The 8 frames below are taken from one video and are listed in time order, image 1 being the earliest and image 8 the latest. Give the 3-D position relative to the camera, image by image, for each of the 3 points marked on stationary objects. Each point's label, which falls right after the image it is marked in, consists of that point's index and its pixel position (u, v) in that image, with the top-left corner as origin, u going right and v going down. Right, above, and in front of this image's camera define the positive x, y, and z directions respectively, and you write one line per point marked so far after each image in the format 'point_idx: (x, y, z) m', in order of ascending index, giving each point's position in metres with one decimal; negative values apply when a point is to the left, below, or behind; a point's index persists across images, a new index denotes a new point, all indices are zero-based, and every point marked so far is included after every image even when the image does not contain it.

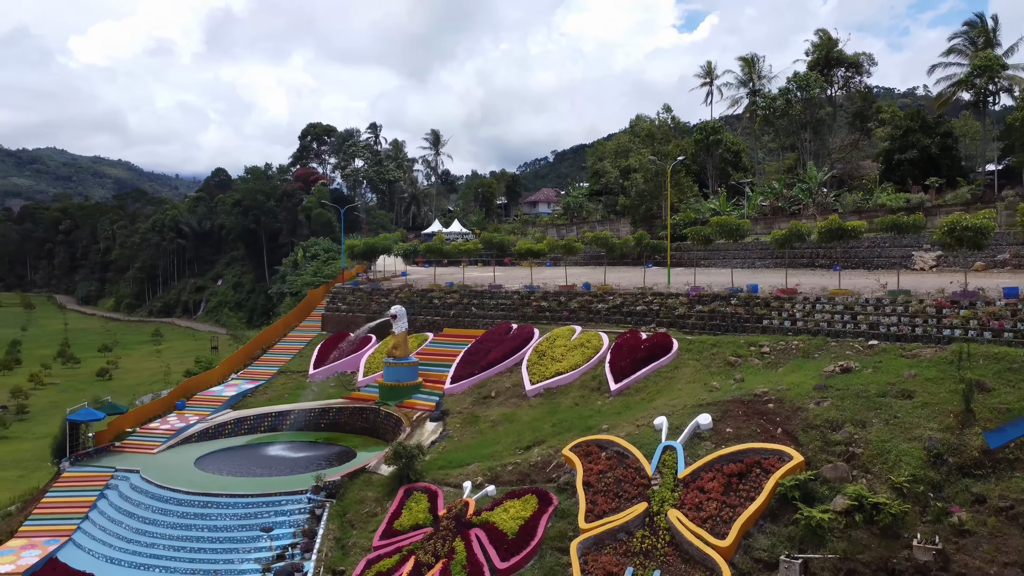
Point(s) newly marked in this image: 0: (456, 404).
0: (-1.3, -2.6, +18.0) m
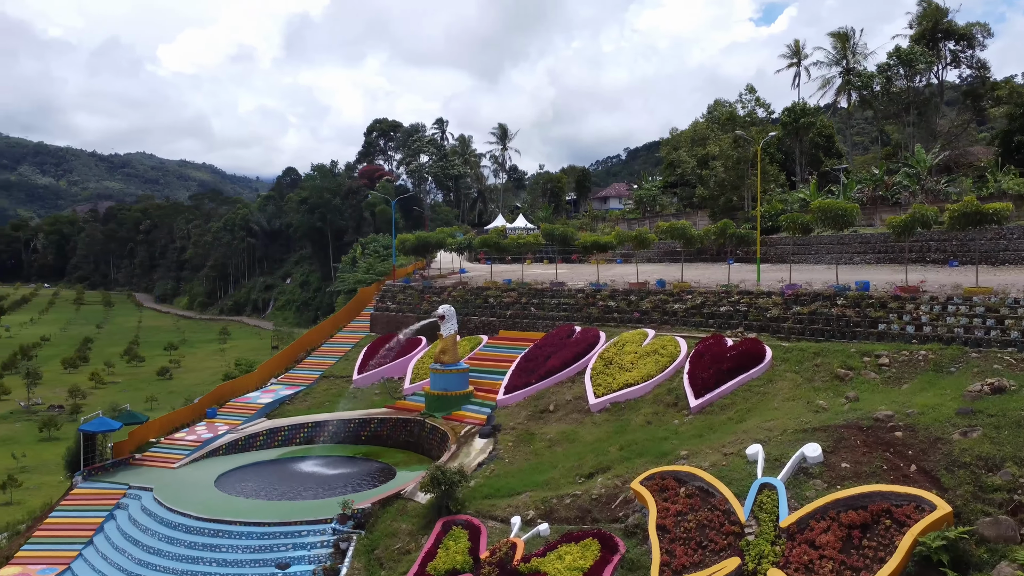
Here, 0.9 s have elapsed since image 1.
0: (-0.1, -2.6, +15.7) m
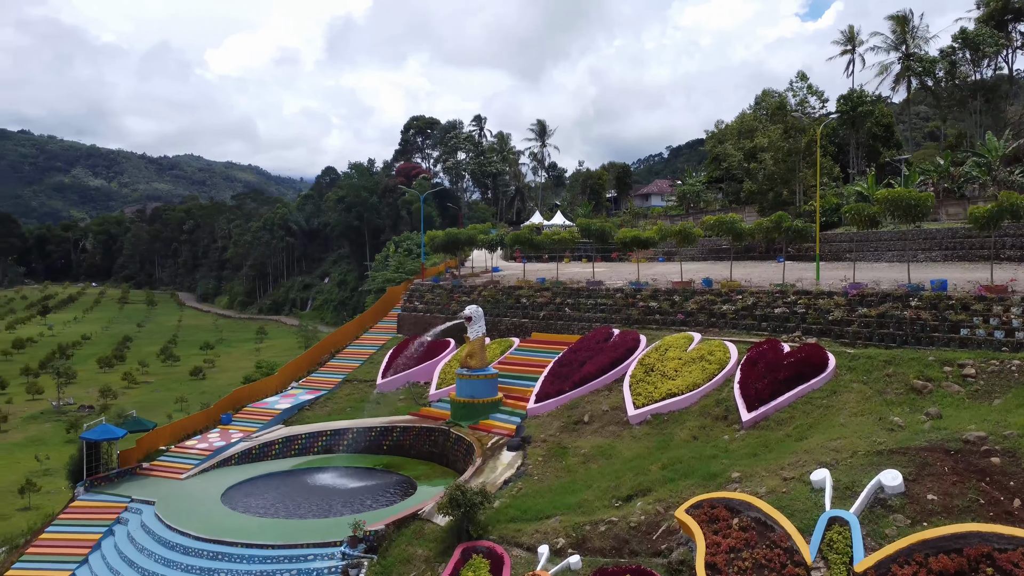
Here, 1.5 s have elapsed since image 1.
0: (+0.5, -2.5, +14.4) m
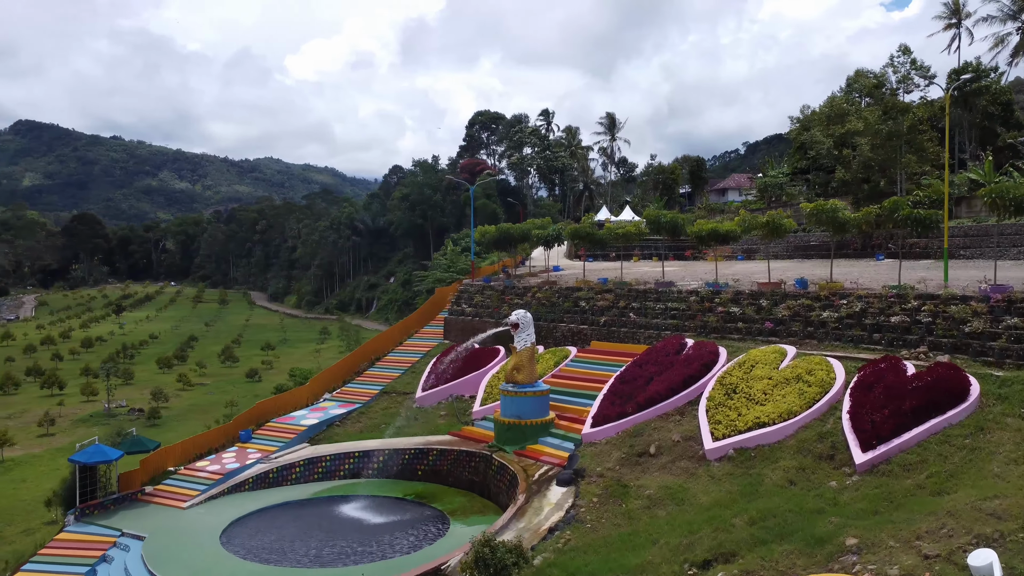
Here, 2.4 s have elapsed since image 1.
0: (+1.3, -2.6, +11.9) m
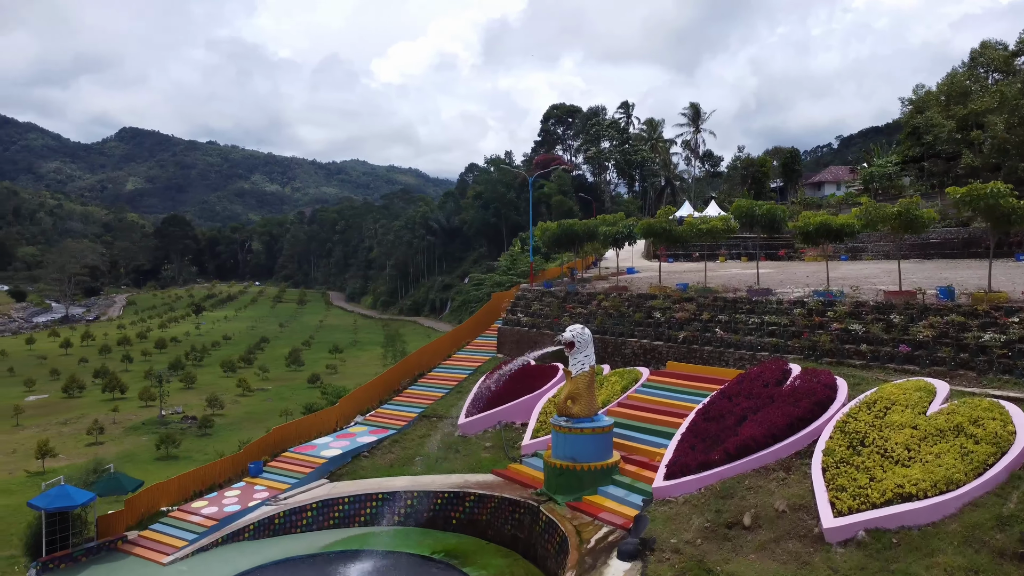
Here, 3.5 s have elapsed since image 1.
0: (+1.8, -2.7, +9.0) m
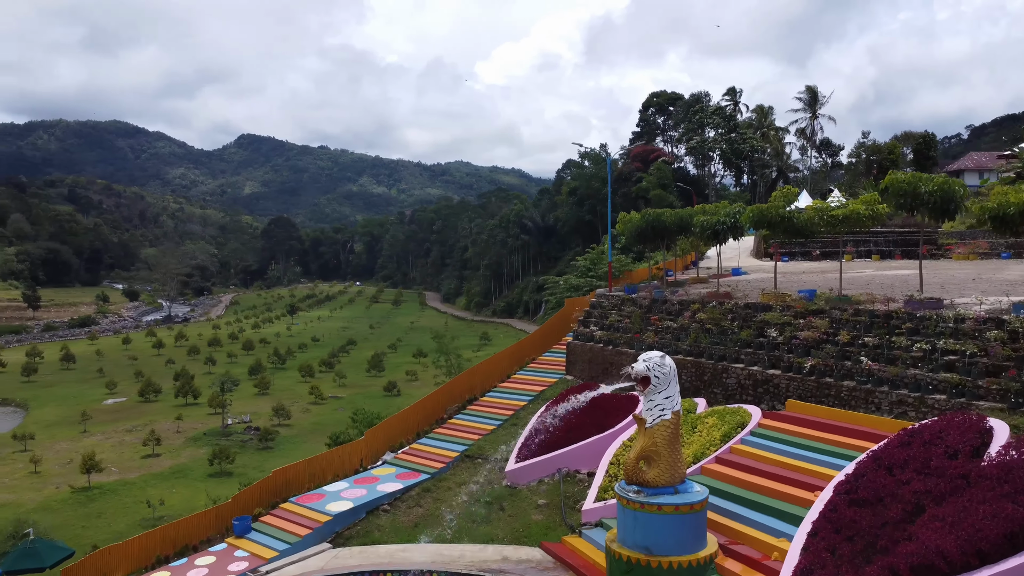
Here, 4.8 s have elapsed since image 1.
0: (+2.0, -2.8, +5.5) m
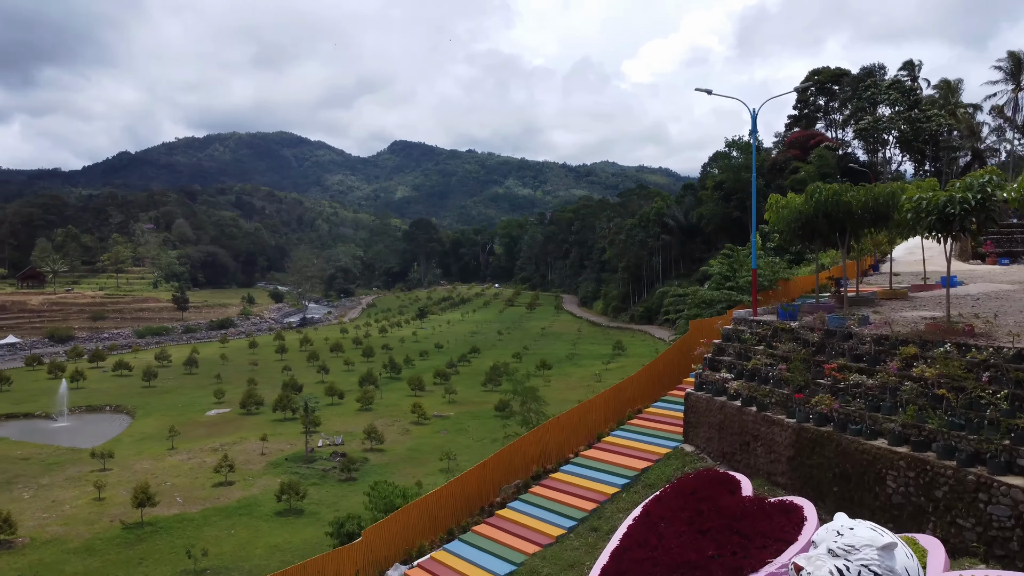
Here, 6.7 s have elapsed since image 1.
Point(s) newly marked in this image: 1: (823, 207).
0: (+1.4, -3.1, +0.5) m
1: (+4.2, +1.0, +11.1) m
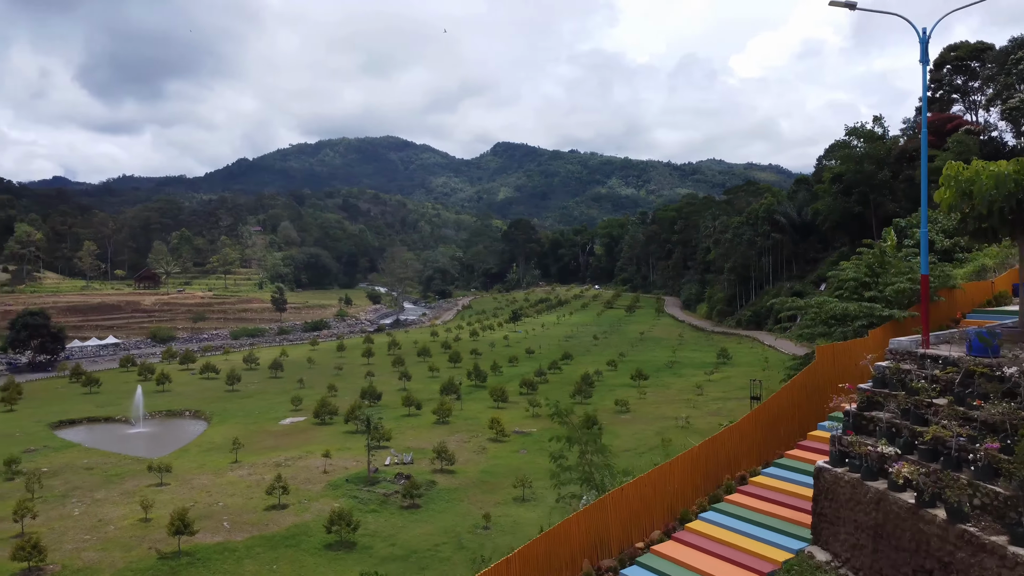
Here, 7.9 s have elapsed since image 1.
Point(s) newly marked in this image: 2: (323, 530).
0: (+0.6, -3.2, -2.6) m
1: (+4.7, +0.9, +7.5) m
2: (-4.6, -5.9, +19.4) m
